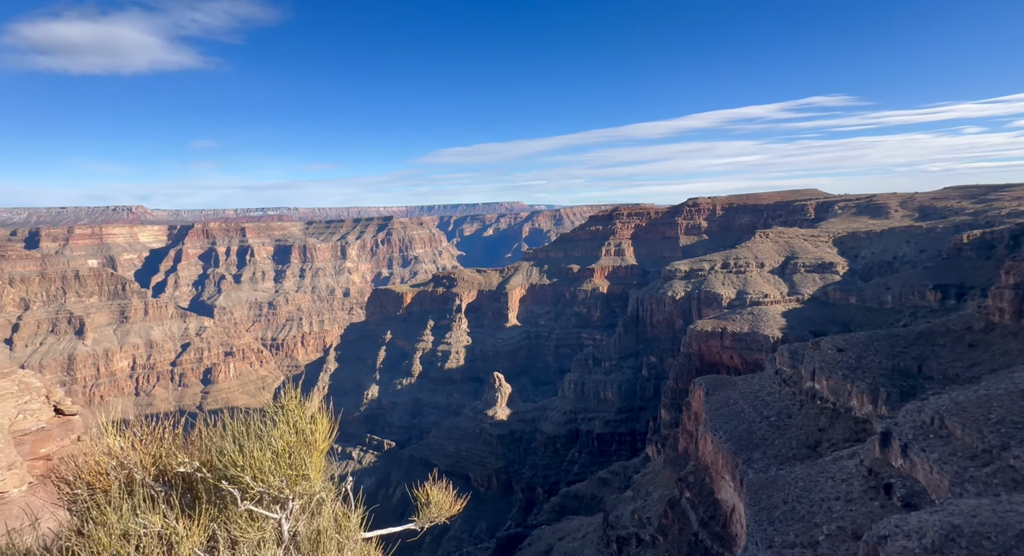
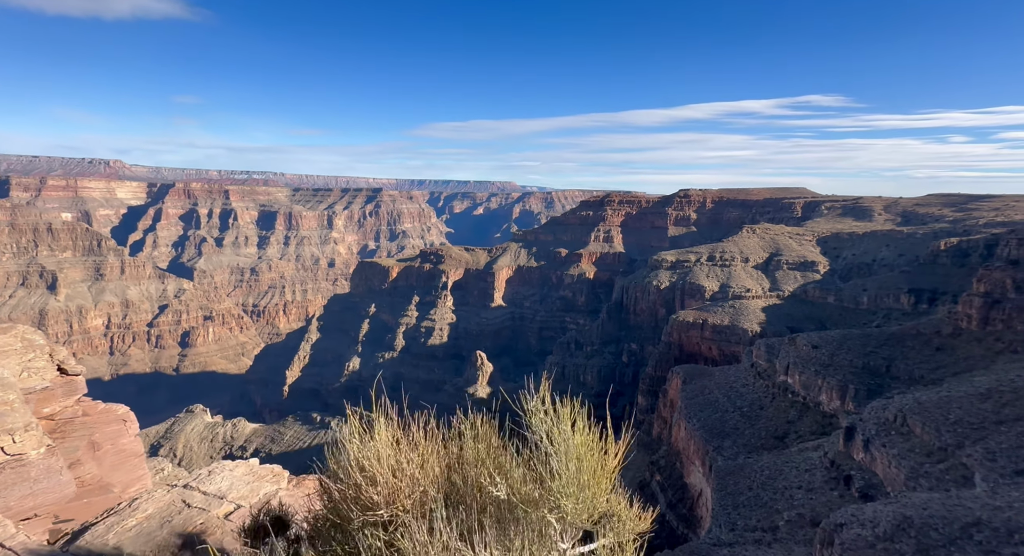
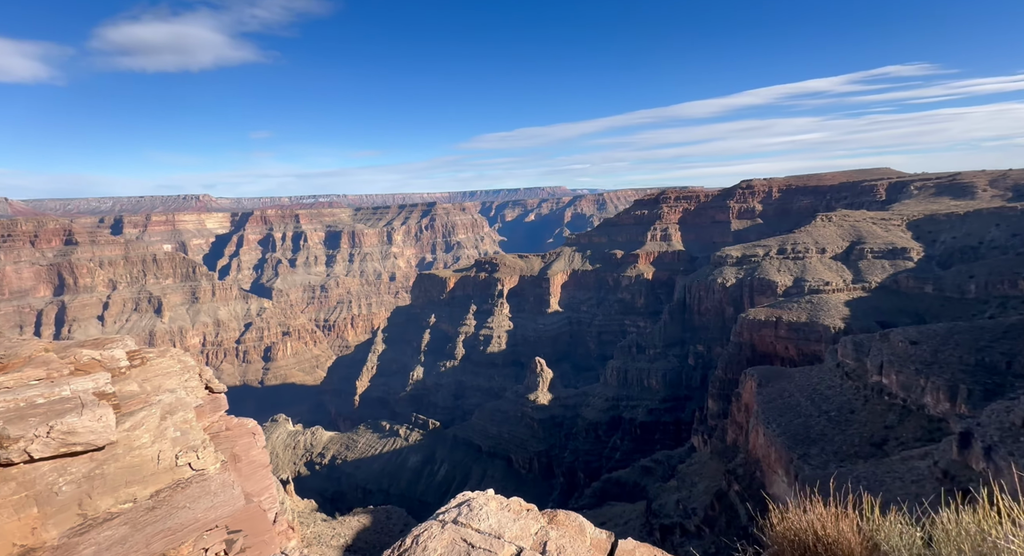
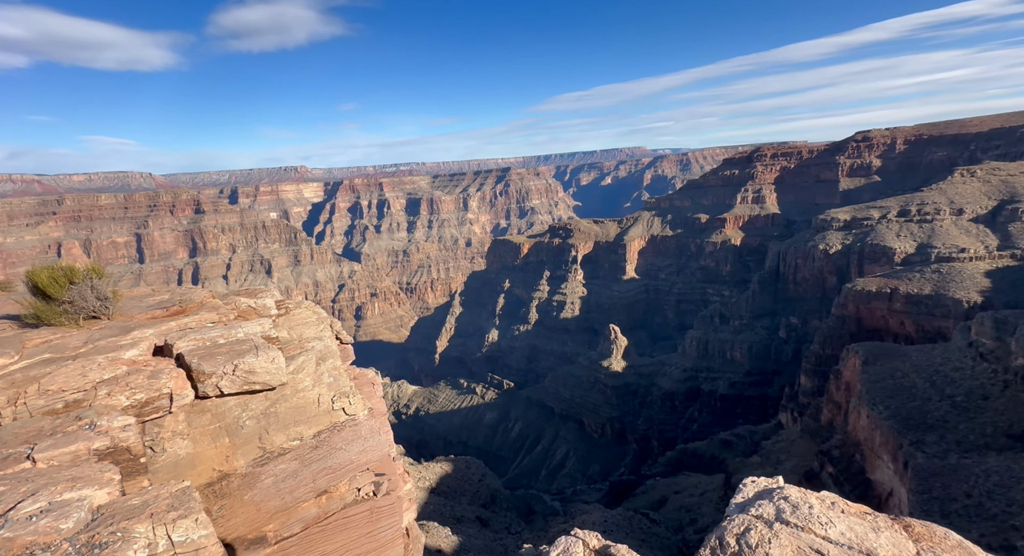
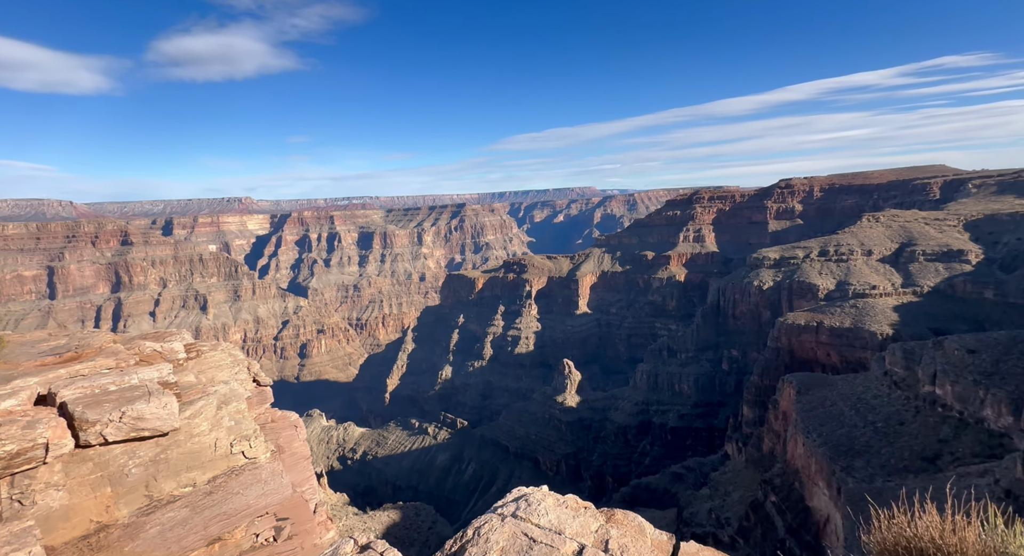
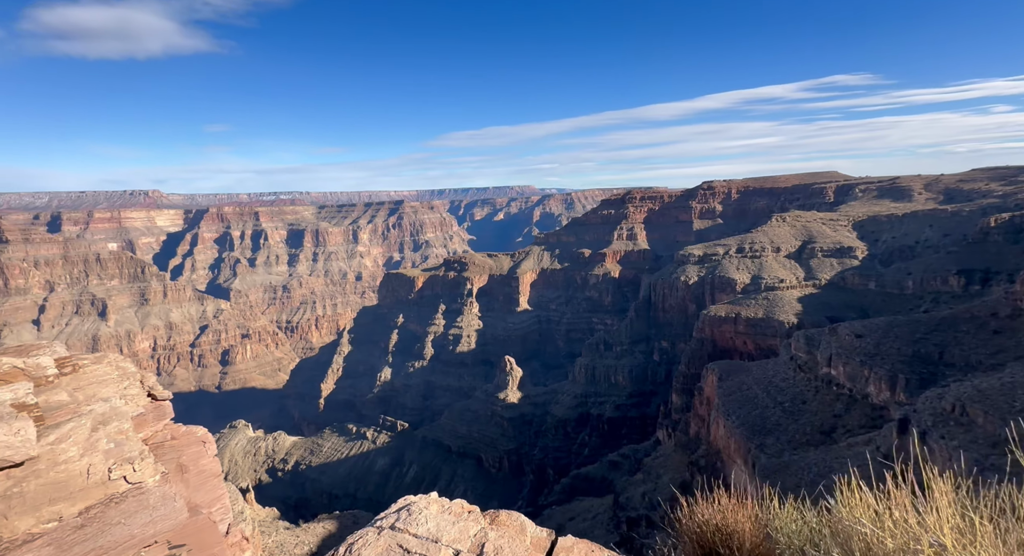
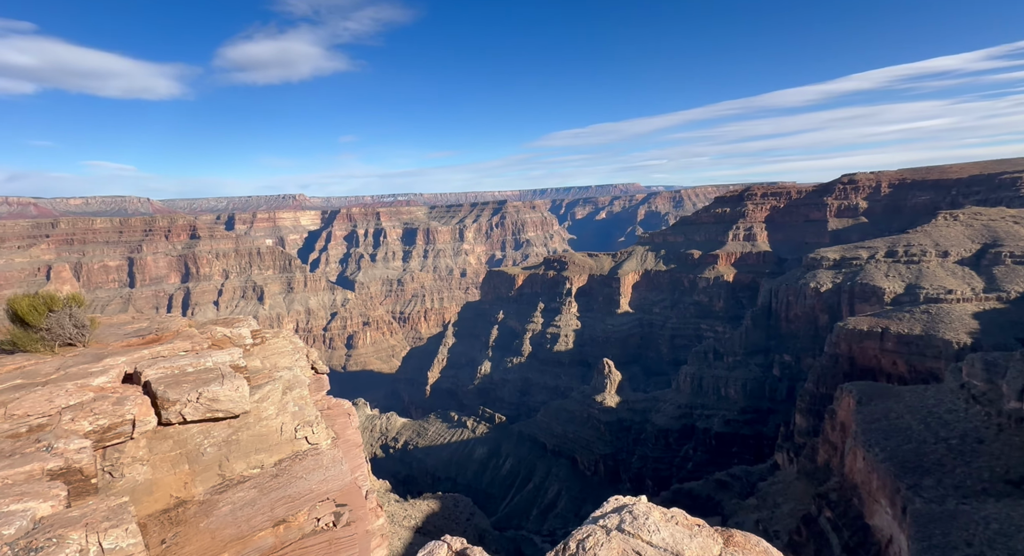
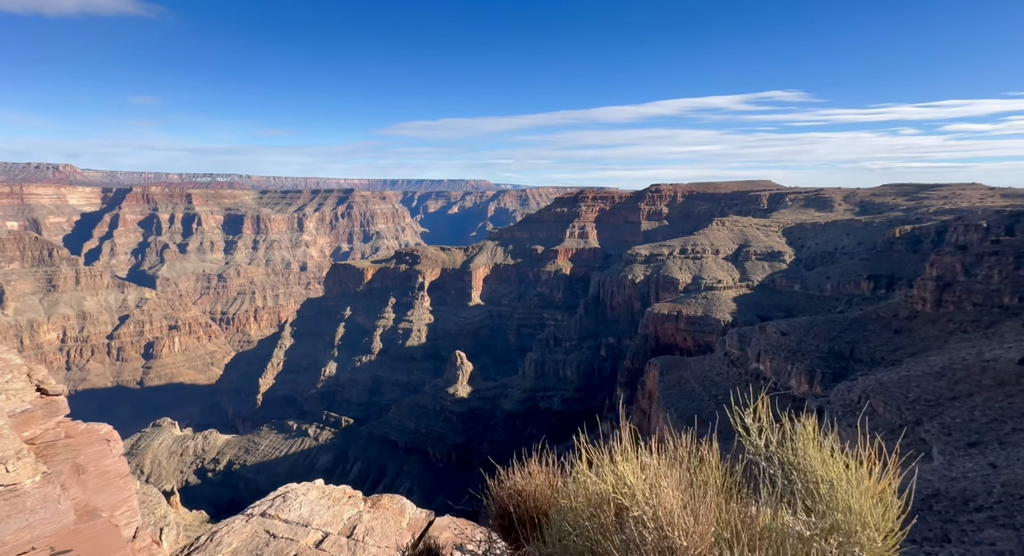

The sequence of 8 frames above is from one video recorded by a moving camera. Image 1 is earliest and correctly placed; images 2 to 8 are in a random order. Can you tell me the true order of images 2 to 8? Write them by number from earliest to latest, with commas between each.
2, 8, 6, 3, 5, 7, 4
